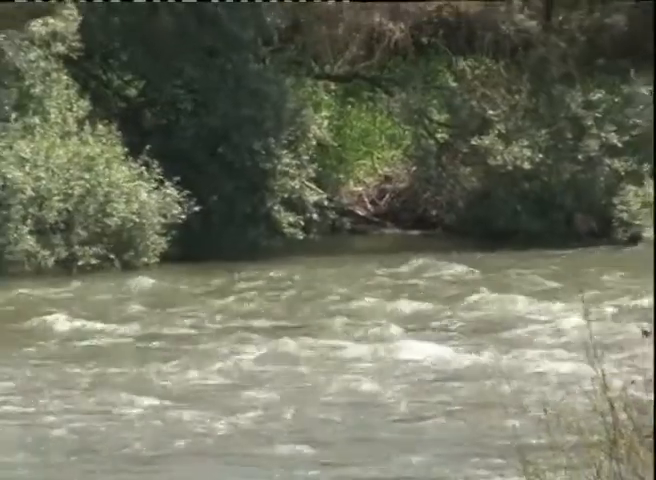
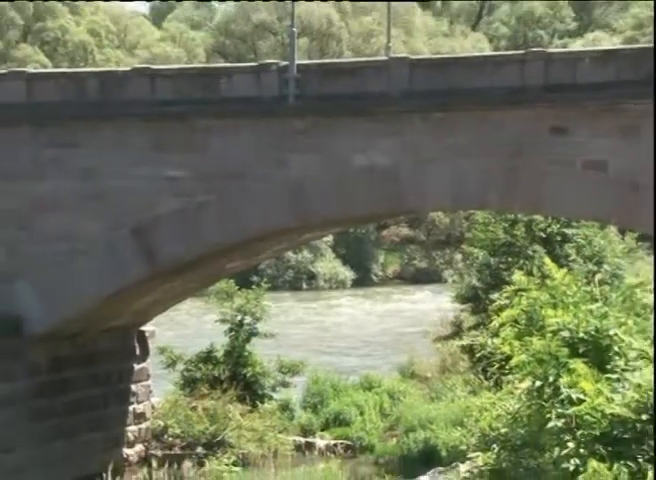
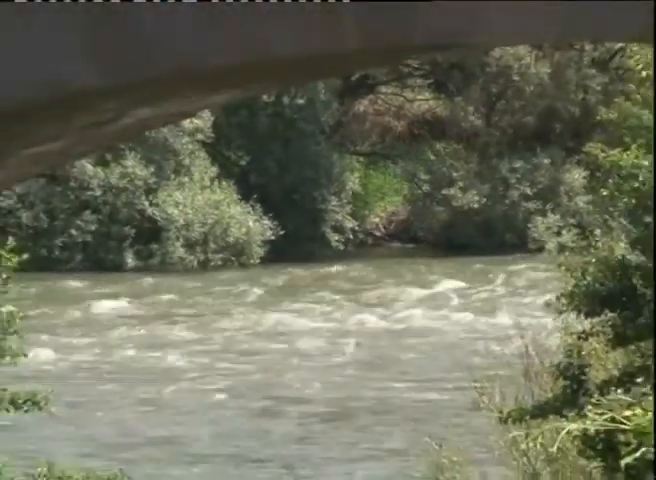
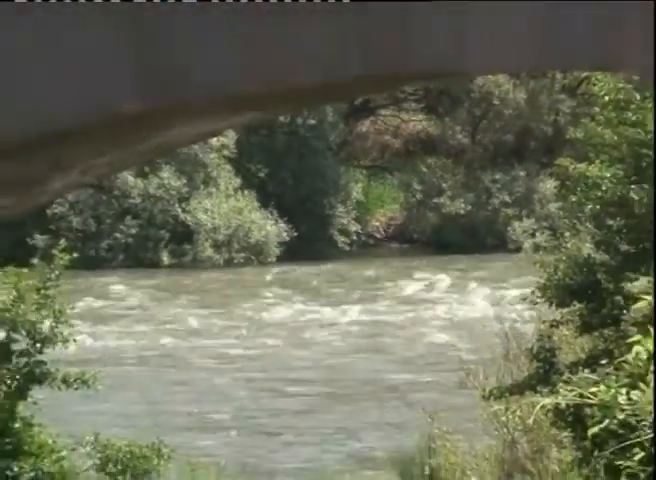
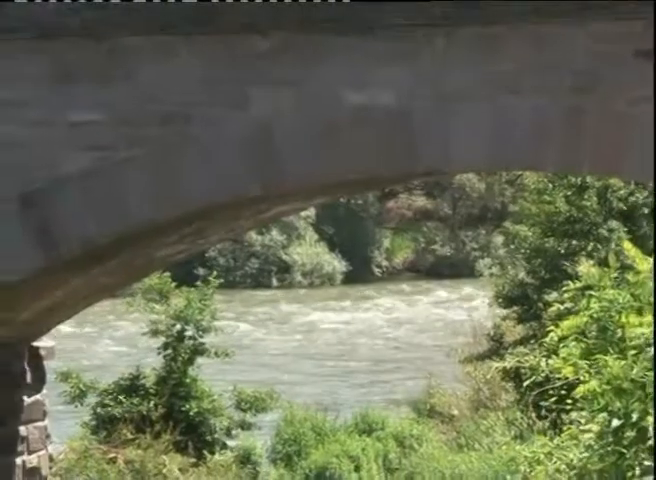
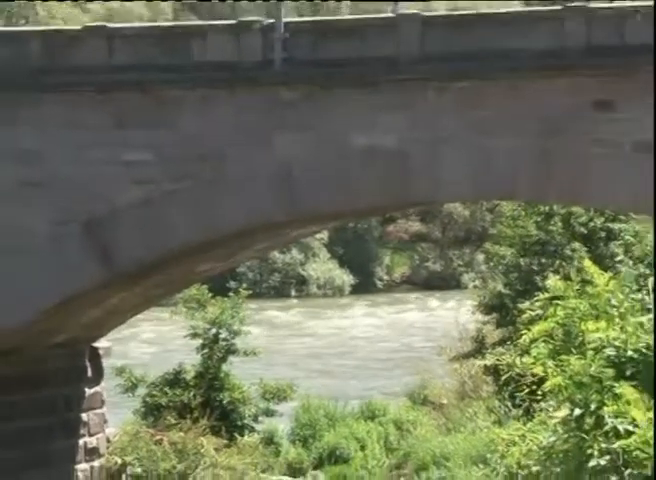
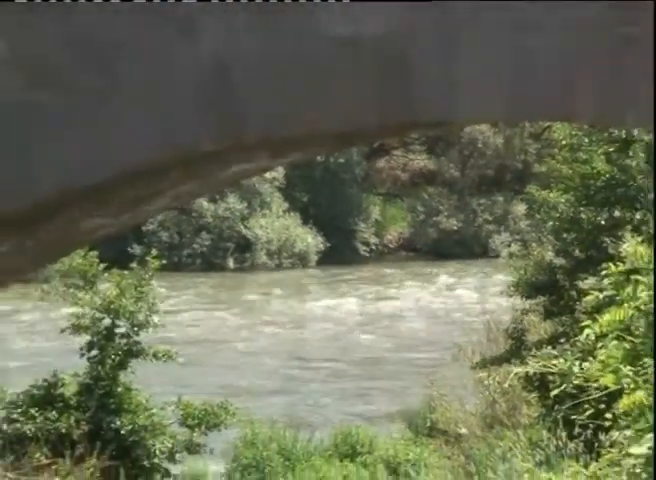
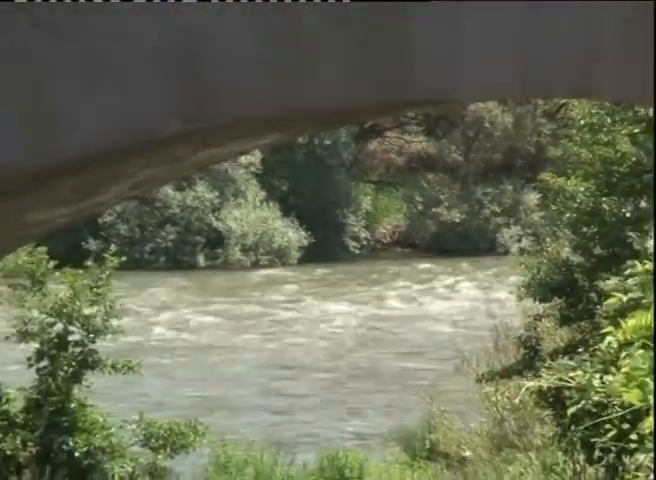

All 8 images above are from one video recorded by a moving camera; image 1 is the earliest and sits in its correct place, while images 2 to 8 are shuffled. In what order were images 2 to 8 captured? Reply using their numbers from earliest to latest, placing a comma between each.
3, 4, 8, 7, 5, 6, 2
